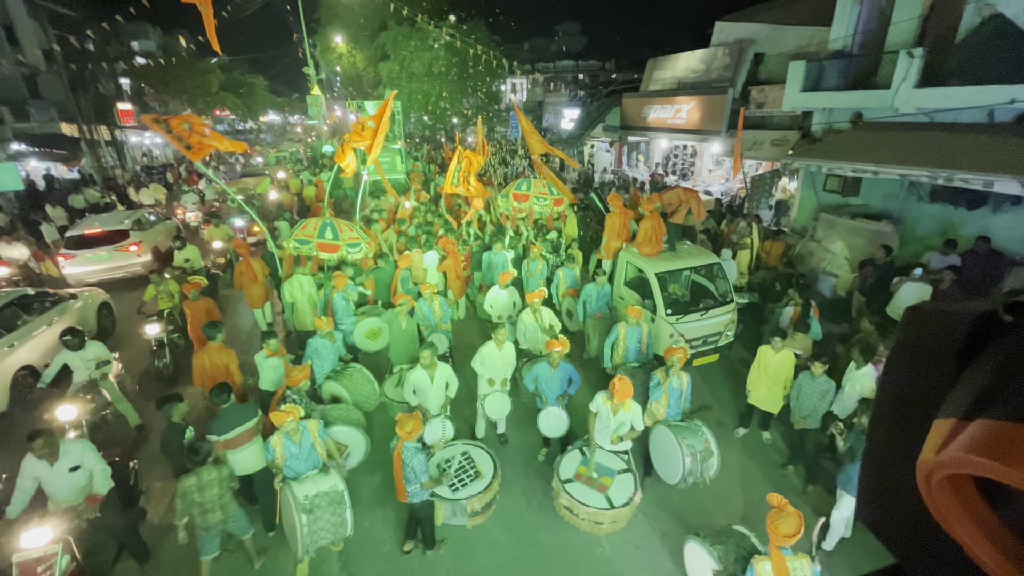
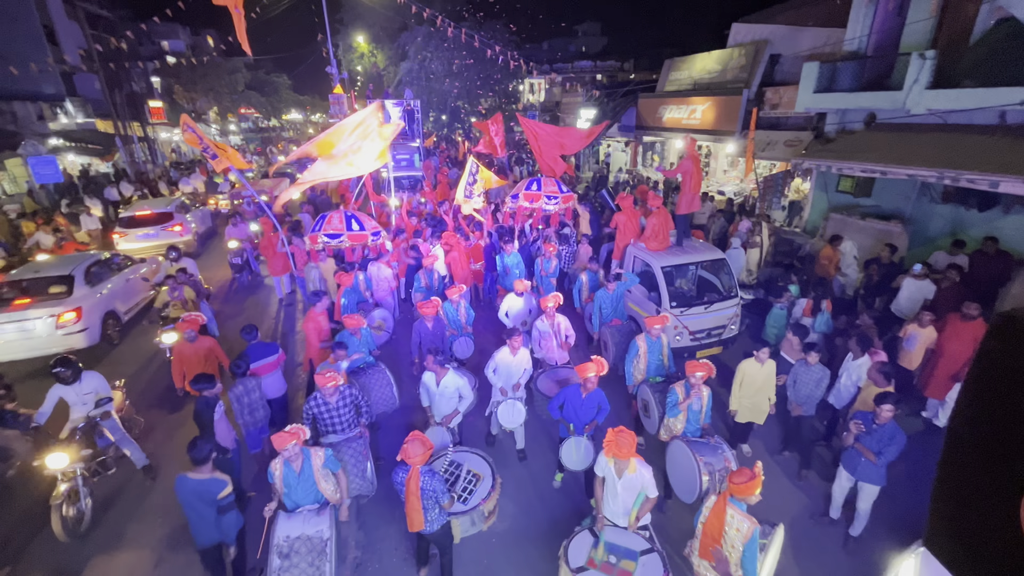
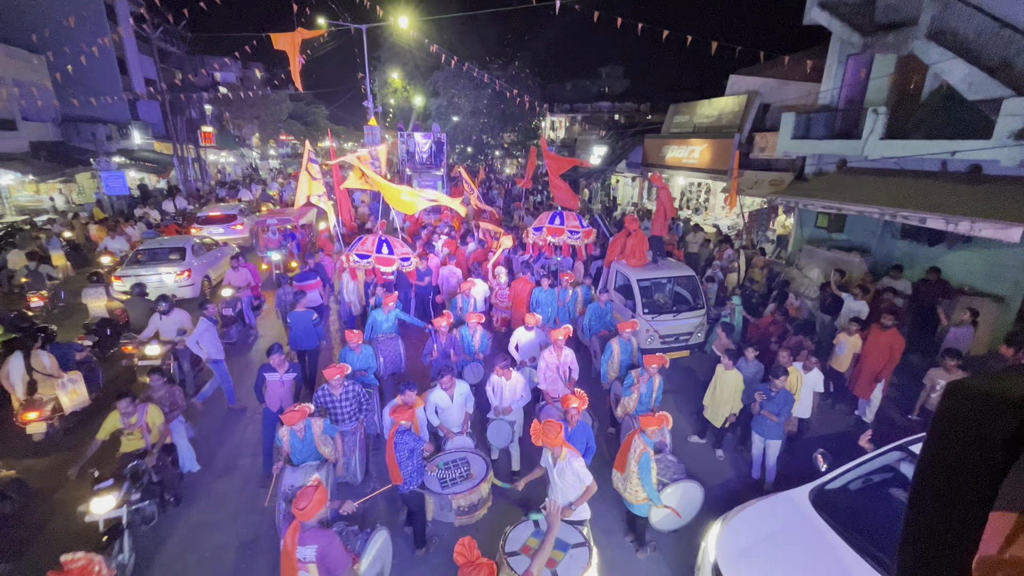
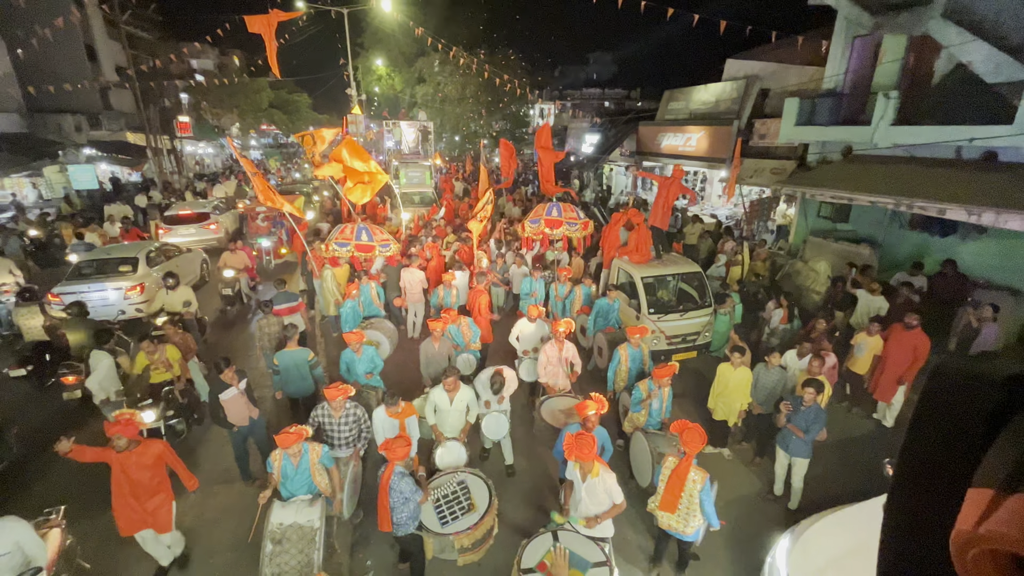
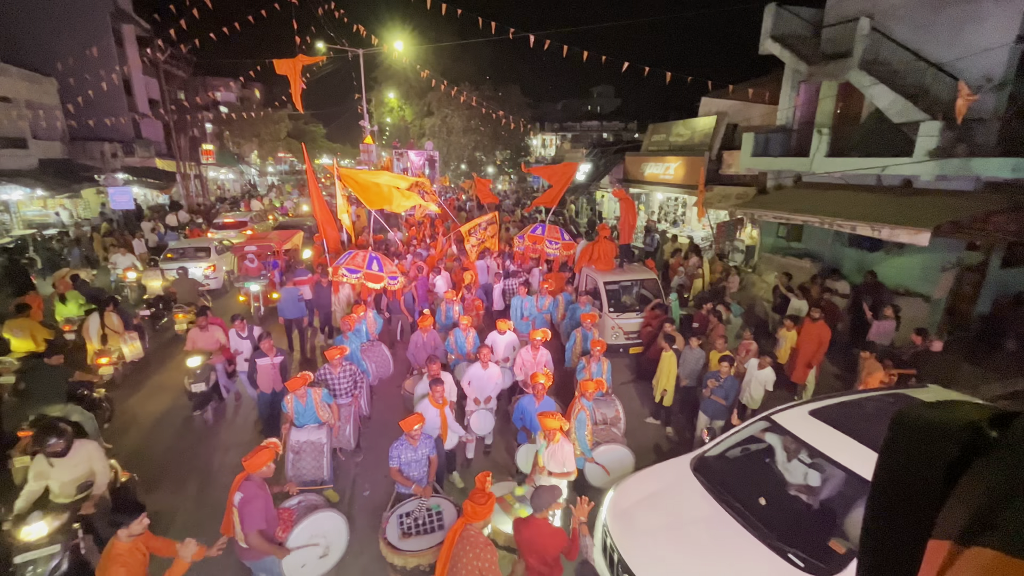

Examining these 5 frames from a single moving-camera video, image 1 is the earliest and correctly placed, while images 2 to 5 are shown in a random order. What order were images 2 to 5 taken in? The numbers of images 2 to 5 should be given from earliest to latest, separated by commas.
2, 4, 3, 5
